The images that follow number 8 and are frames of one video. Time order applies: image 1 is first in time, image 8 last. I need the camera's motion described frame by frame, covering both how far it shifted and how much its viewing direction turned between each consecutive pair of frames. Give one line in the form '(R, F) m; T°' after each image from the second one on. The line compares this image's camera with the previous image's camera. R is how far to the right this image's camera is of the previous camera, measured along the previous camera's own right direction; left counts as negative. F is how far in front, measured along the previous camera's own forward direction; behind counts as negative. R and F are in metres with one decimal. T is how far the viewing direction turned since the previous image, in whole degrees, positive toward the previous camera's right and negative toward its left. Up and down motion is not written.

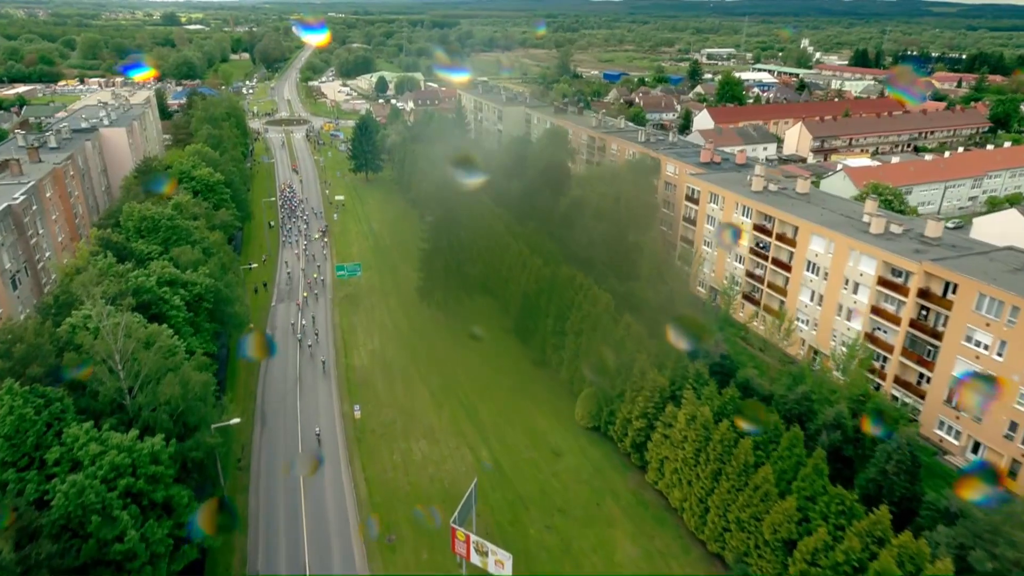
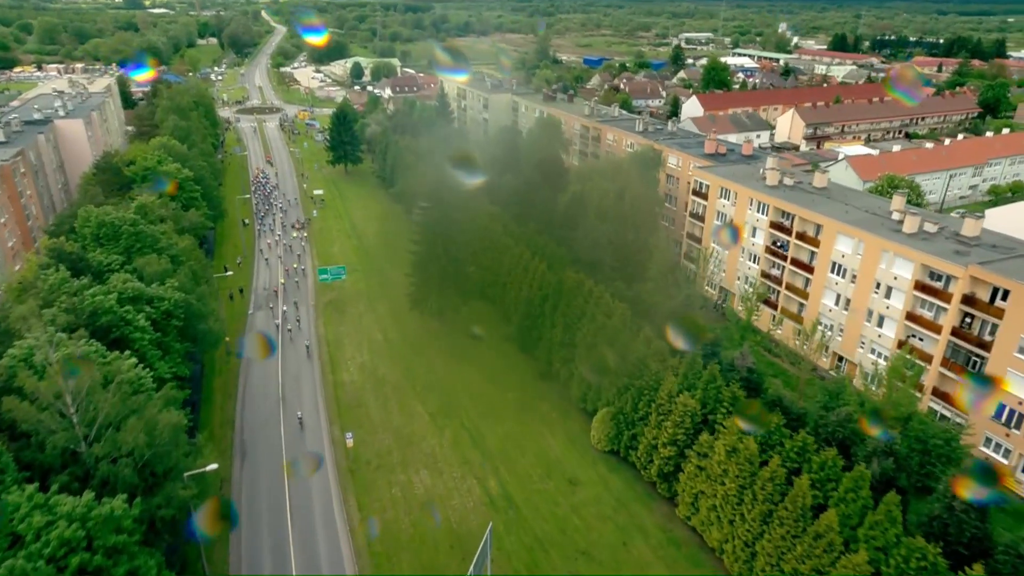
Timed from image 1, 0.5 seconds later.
(-1.8, +4.4) m; +2°
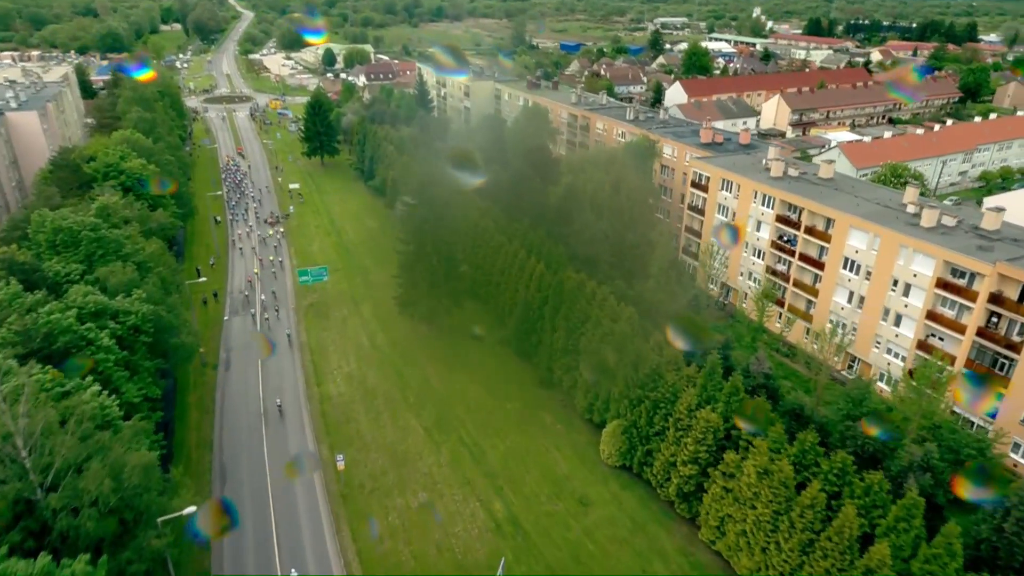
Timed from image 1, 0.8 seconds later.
(-1.4, +3.0) m; +2°
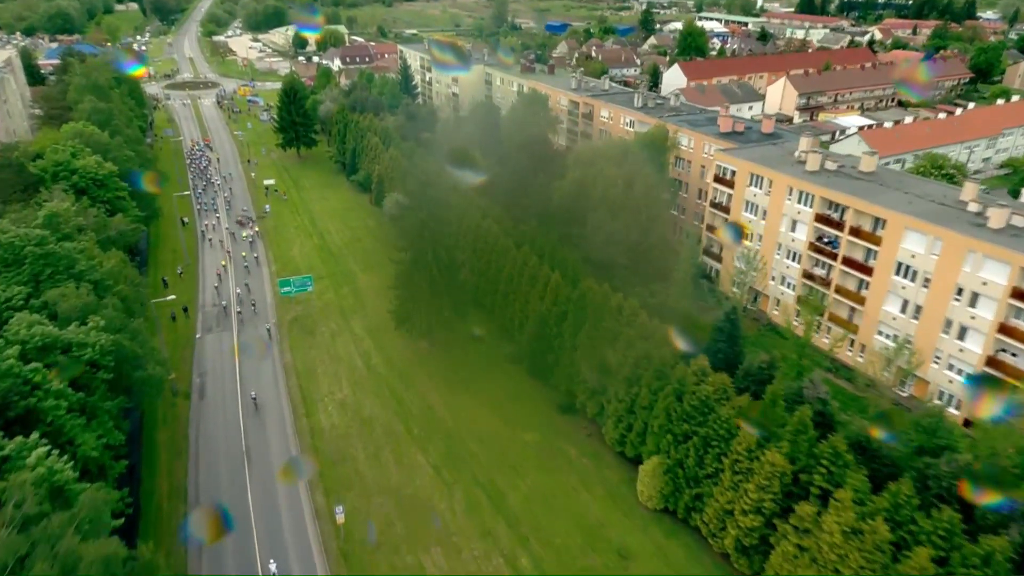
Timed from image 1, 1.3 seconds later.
(-2.3, +5.4) m; +2°
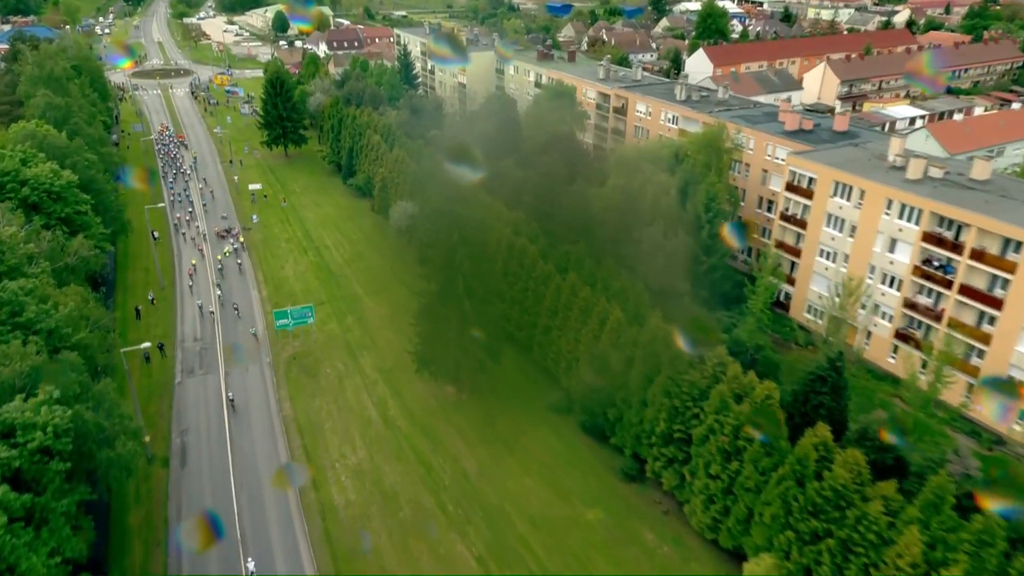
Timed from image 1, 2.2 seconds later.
(-3.5, +7.8) m; +1°
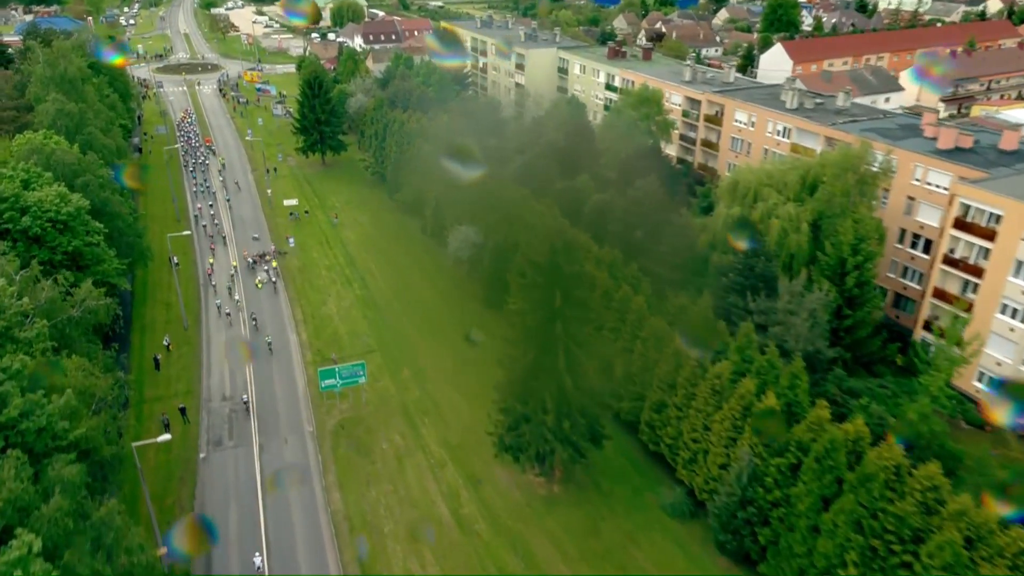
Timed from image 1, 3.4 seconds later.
(-3.9, +8.0) m; -2°
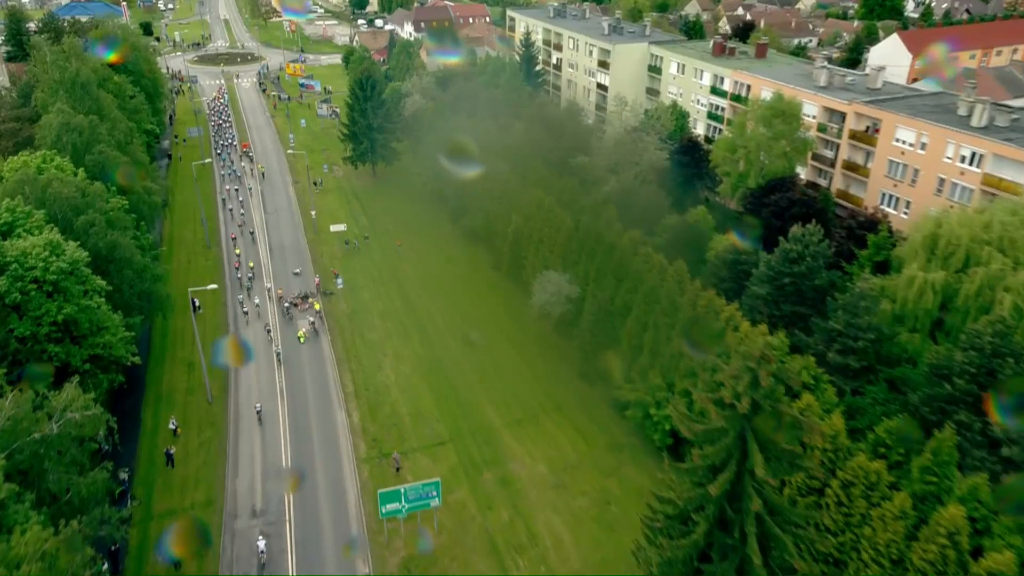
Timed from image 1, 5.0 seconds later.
(-3.7, +9.6) m; -3°
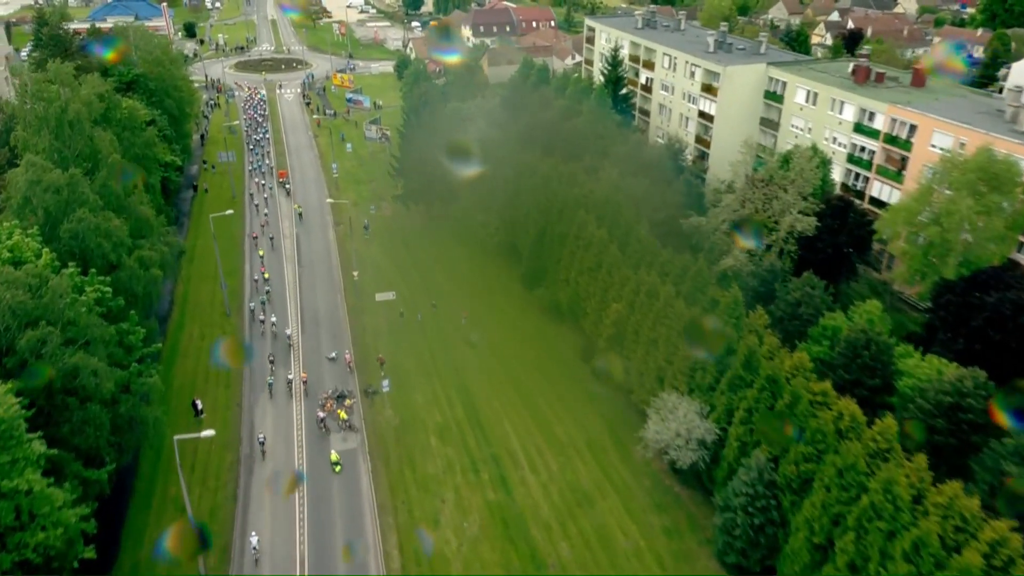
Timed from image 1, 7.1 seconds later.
(-2.9, +10.4) m; -3°
